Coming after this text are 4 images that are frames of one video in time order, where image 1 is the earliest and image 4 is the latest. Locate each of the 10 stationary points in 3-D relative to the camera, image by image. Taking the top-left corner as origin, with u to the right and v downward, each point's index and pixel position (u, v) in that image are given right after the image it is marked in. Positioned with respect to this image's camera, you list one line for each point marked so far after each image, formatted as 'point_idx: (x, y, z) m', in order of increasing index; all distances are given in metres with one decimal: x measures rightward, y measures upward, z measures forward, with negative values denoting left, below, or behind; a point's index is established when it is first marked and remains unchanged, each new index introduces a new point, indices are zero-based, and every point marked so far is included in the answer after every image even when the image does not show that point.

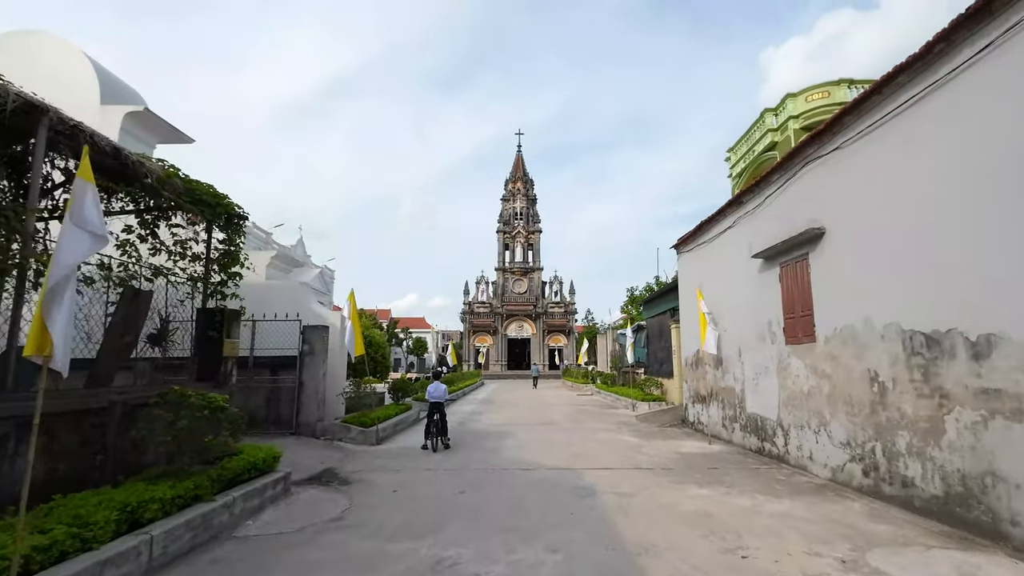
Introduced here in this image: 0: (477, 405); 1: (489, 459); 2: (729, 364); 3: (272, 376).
0: (-1.2, -4.1, +17.9) m
1: (-0.3, -2.6, +7.9) m
2: (+3.9, -1.4, +9.1) m
3: (-4.2, -1.6, +9.0) m
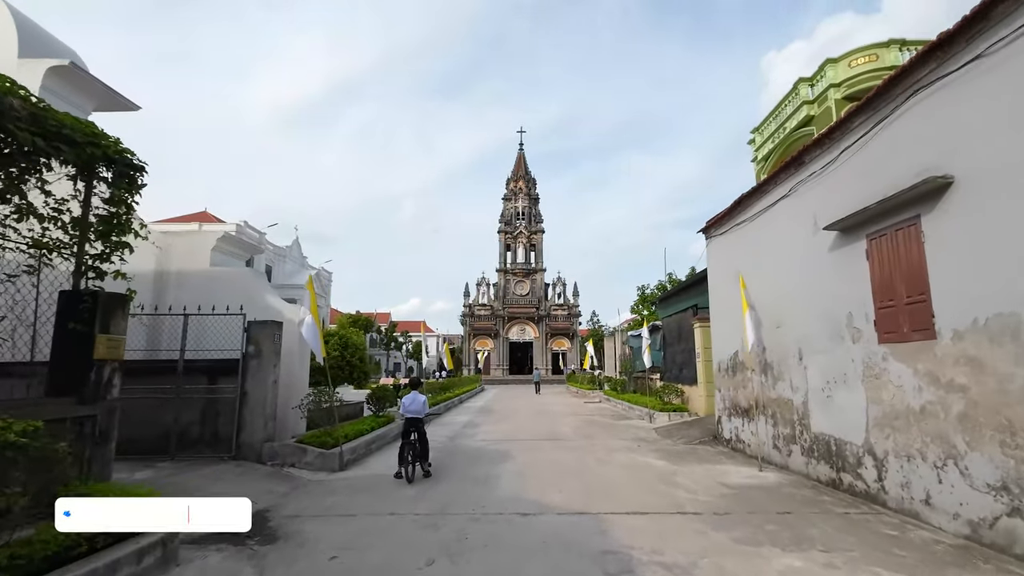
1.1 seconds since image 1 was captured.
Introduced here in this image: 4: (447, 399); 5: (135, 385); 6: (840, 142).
0: (-1.2, -4.0, +16.0) m
1: (-0.4, -2.4, +6.0) m
2: (+3.8, -1.2, +7.2) m
3: (-4.3, -1.4, +7.2) m
4: (-2.3, -4.0, +18.1) m
5: (-5.2, -1.4, +7.1) m
6: (+3.9, +1.7, +6.0) m
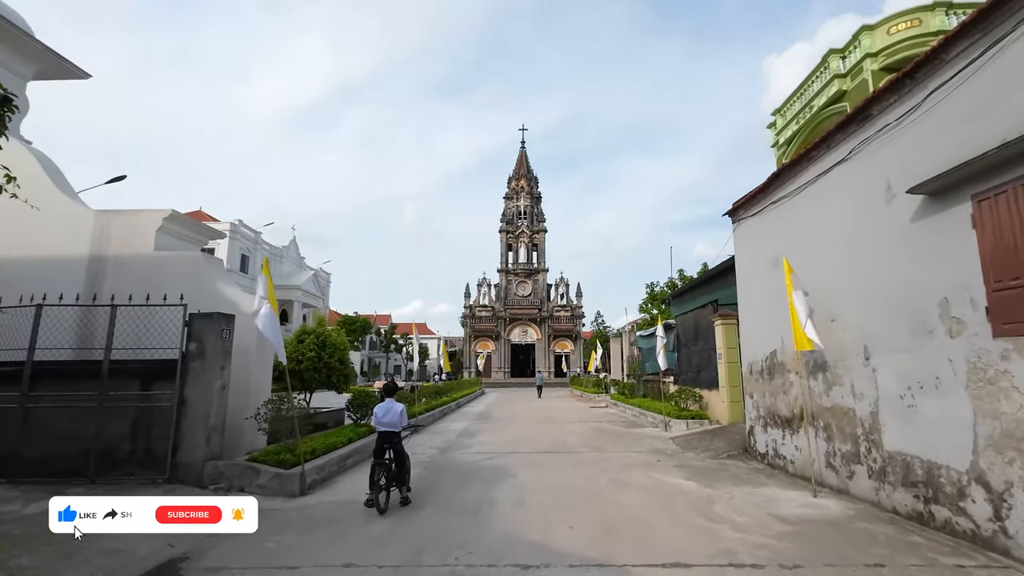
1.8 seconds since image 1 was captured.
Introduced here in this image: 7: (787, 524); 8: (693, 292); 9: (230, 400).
0: (-1.2, -3.9, +14.8) m
1: (-0.4, -2.3, +4.8) m
2: (+3.8, -1.0, +5.9) m
3: (-4.3, -1.2, +5.9) m
4: (-2.3, -3.9, +16.8) m
5: (-5.3, -1.2, +5.8) m
6: (+3.8, +1.9, +4.7) m
7: (+2.6, -2.2, +4.8) m
8: (+5.1, -0.1, +14.2) m
9: (-3.5, -1.4, +6.3) m
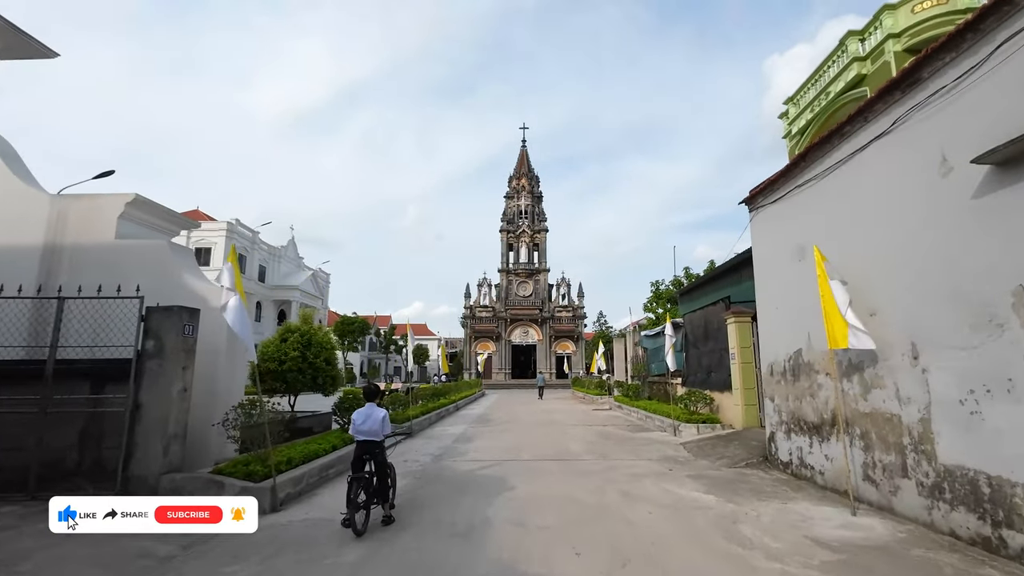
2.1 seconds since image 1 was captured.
0: (-1.2, -3.8, +14.1) m
1: (-0.4, -2.1, +4.1) m
2: (+3.8, -0.9, +5.3) m
3: (-4.3, -1.1, +5.2) m
4: (-2.3, -3.8, +16.2) m
5: (-5.3, -1.1, +5.2) m
6: (+3.8, +2.0, +4.0) m
7: (+2.6, -2.1, +4.1) m
8: (+5.1, 0.0, +13.5) m
9: (-3.5, -1.3, +5.6) m
